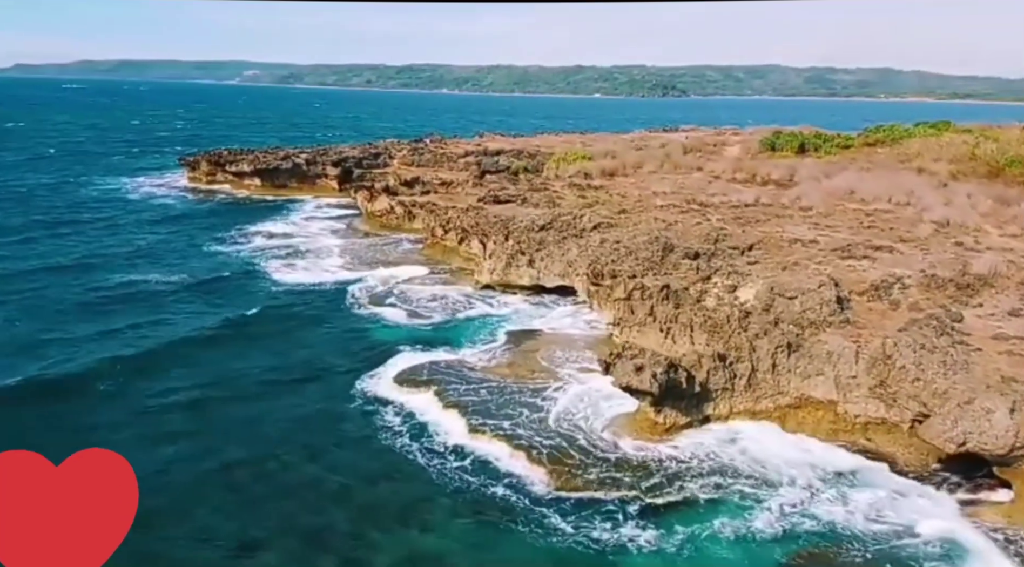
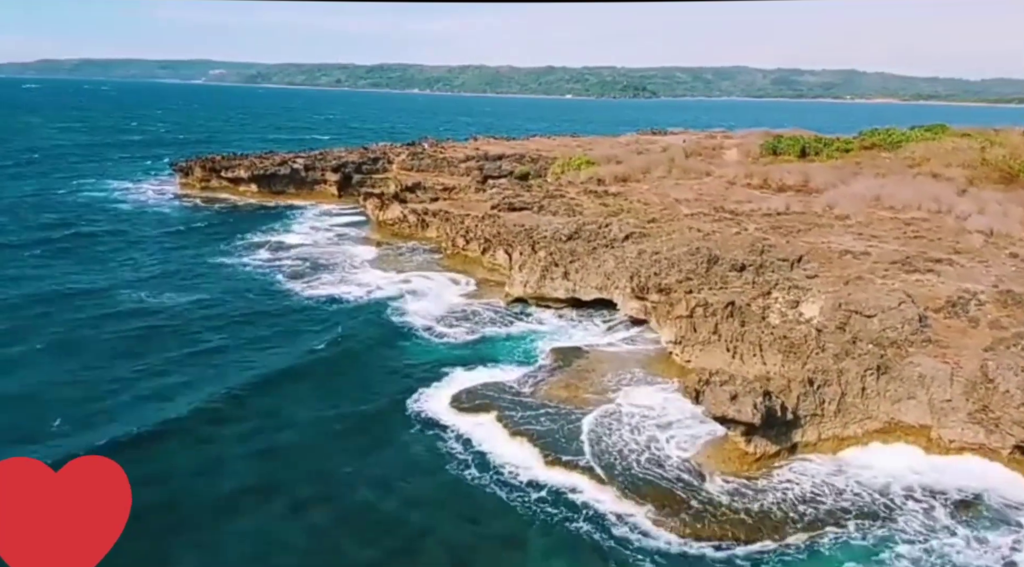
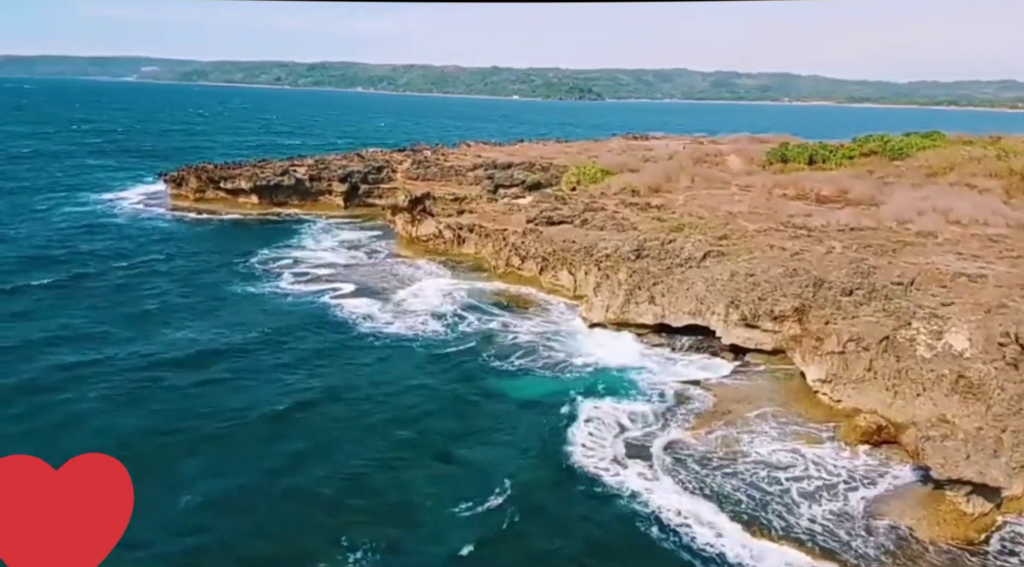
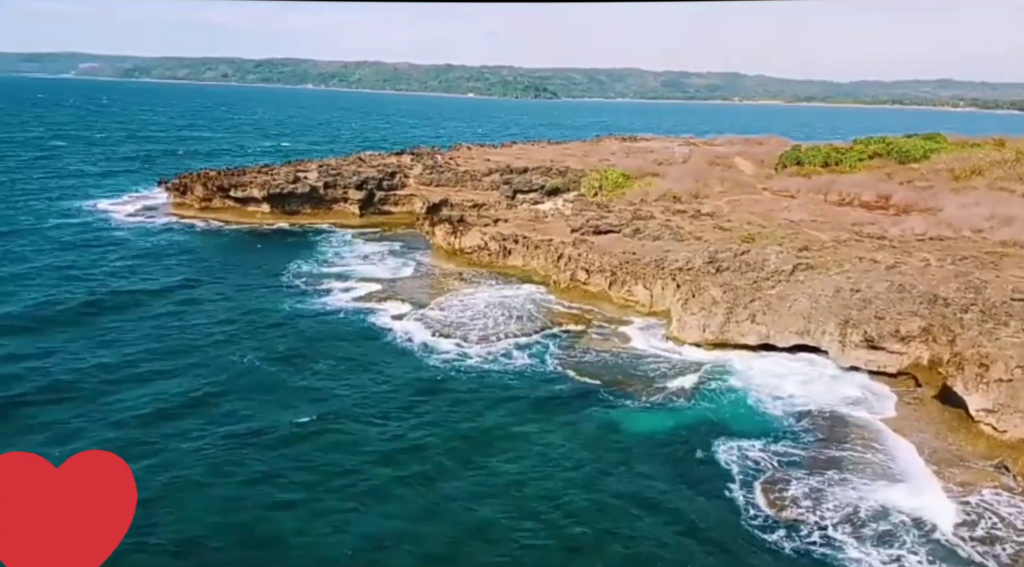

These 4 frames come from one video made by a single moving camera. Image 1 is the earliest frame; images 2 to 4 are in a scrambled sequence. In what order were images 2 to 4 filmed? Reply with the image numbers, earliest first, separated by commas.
2, 3, 4
